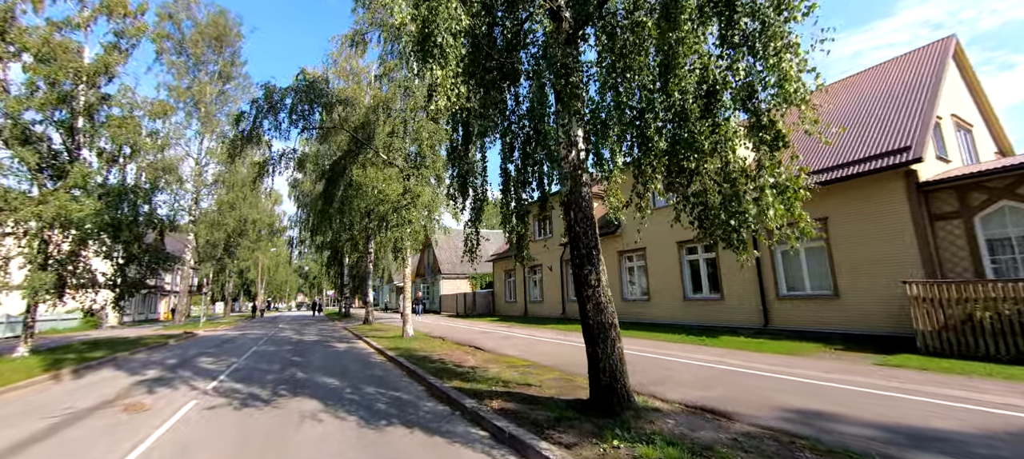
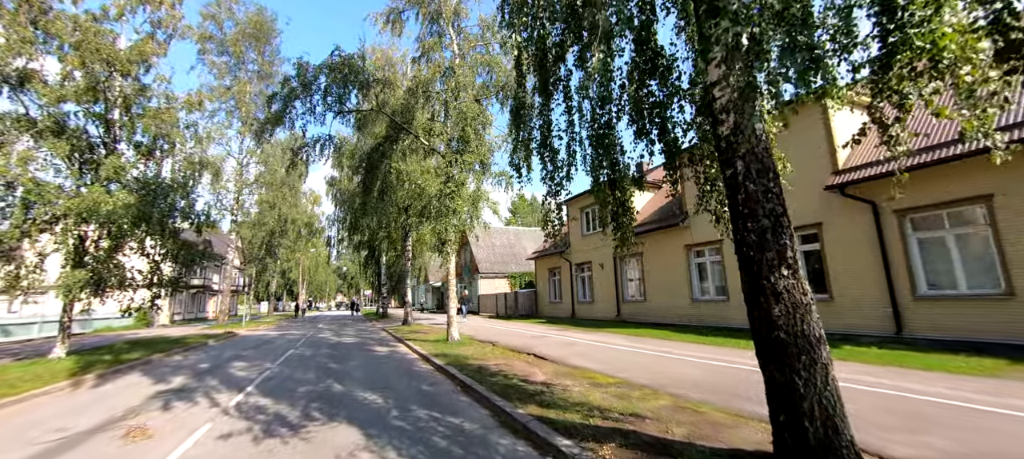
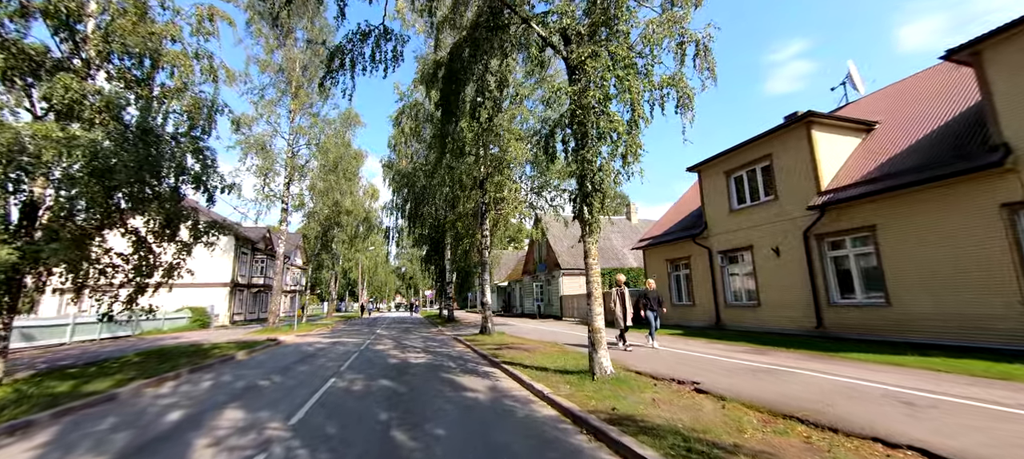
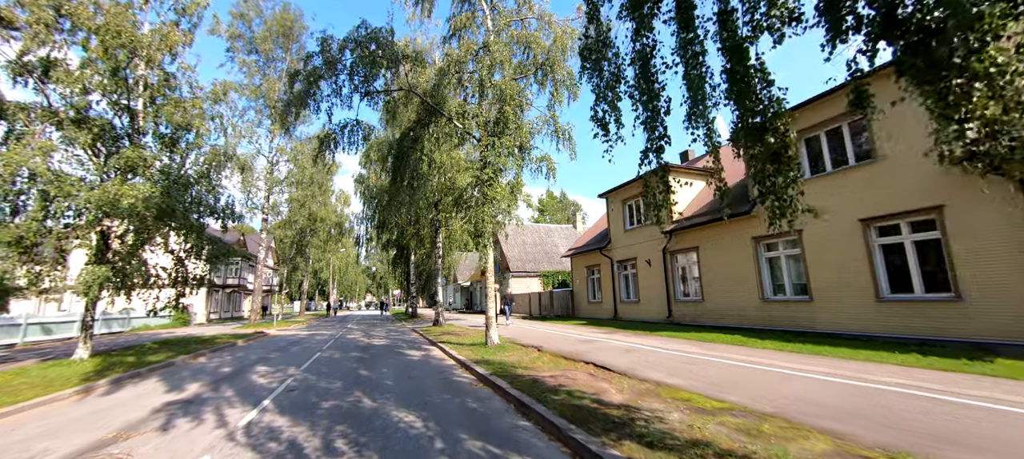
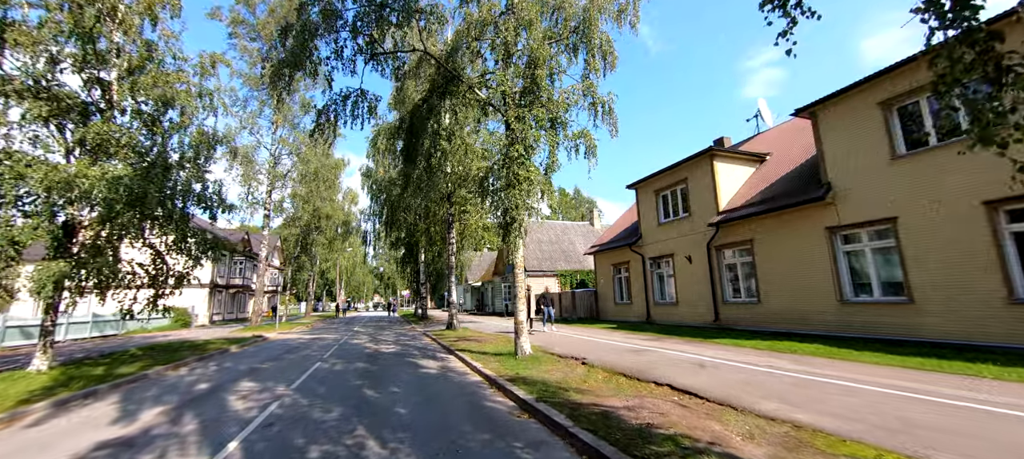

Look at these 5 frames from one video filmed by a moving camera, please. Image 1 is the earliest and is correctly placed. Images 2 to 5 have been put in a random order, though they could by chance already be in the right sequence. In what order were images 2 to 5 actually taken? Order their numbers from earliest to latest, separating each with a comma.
2, 4, 5, 3
